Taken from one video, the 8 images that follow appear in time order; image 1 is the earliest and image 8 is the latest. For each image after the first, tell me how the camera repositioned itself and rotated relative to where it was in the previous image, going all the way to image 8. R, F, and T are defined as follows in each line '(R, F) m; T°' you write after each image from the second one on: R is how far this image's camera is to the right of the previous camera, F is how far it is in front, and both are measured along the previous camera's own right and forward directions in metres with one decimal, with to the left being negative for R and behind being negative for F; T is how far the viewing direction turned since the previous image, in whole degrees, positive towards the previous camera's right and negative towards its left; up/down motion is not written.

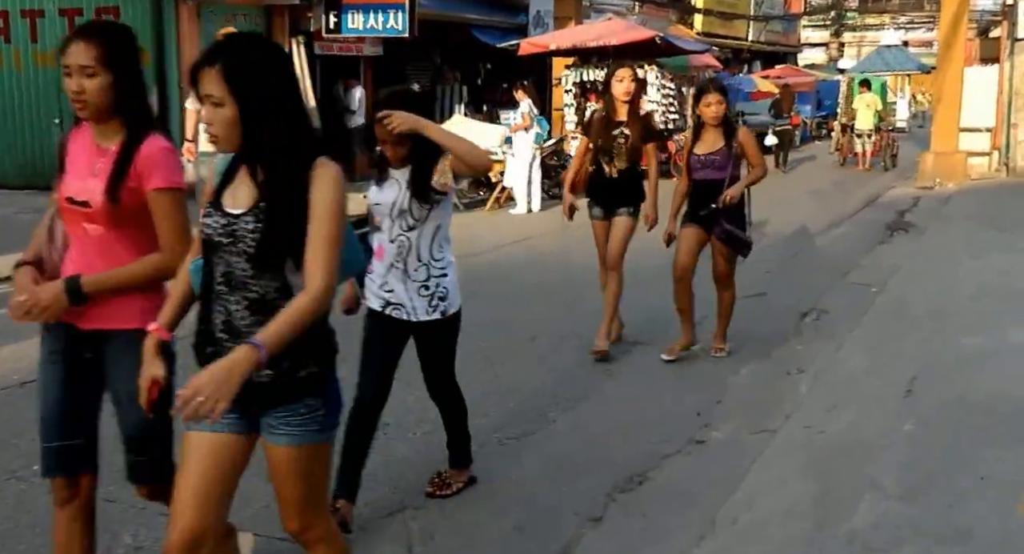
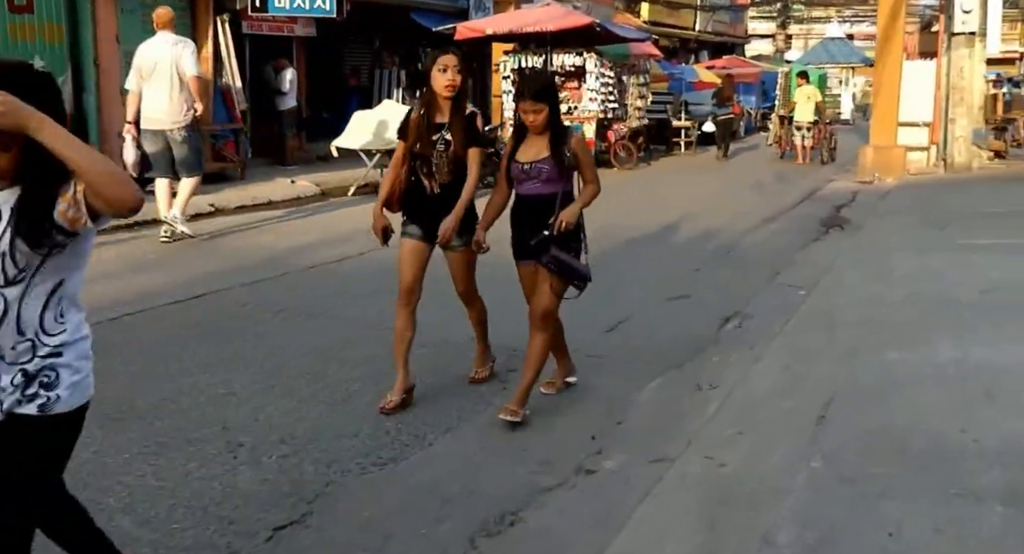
(+0.4, +0.6) m; +2°
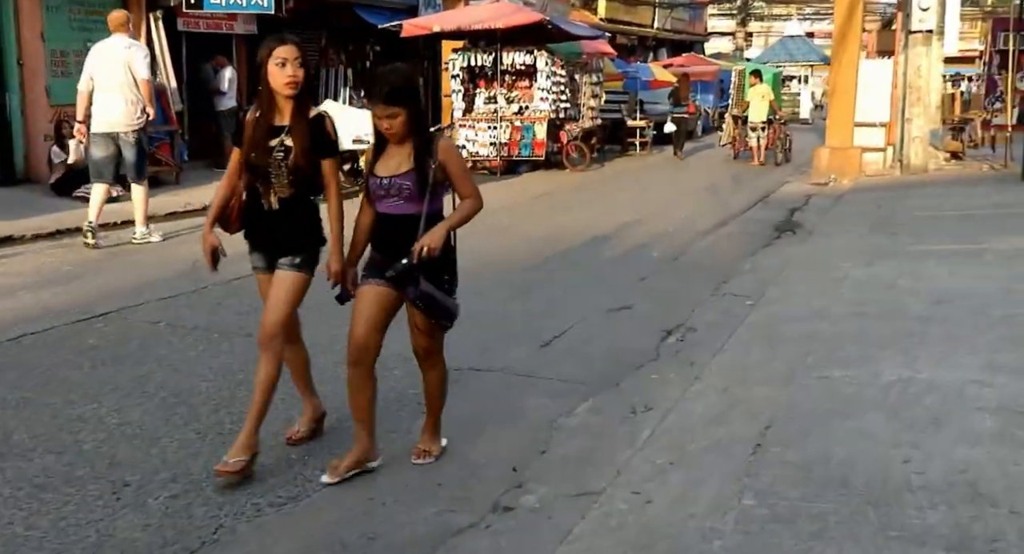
(+0.2, +0.4) m; +2°
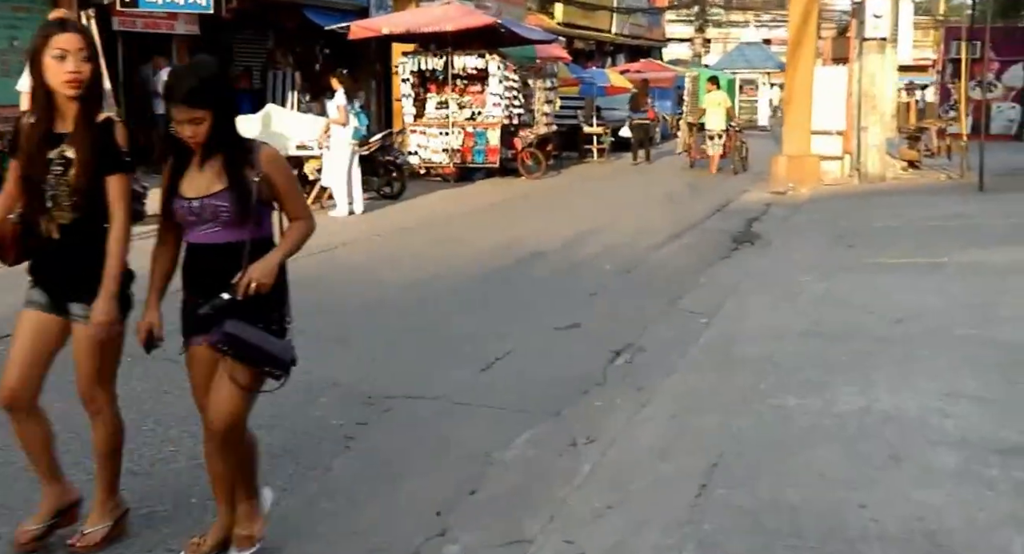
(+0.1, +0.4) m; +2°
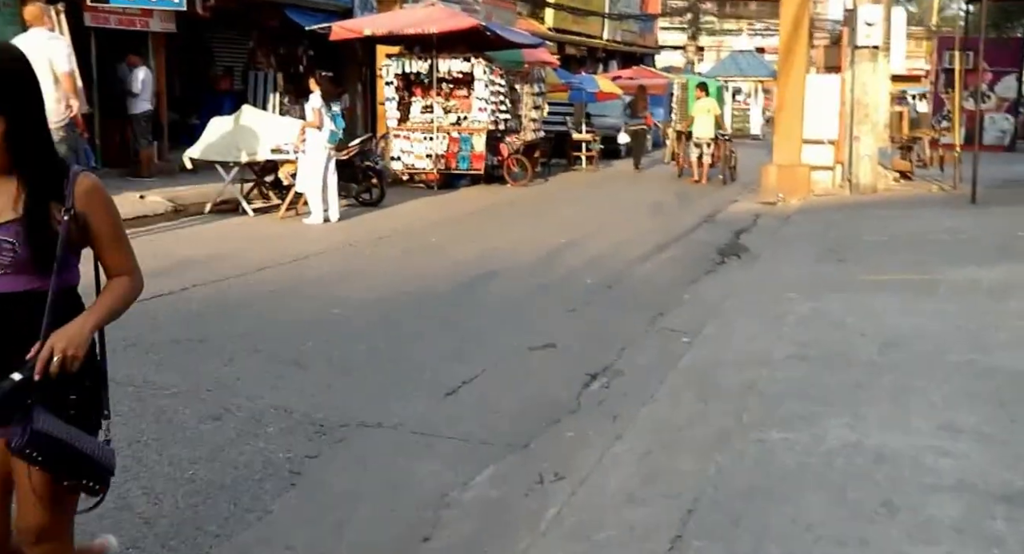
(+0.1, +0.4) m; 0°
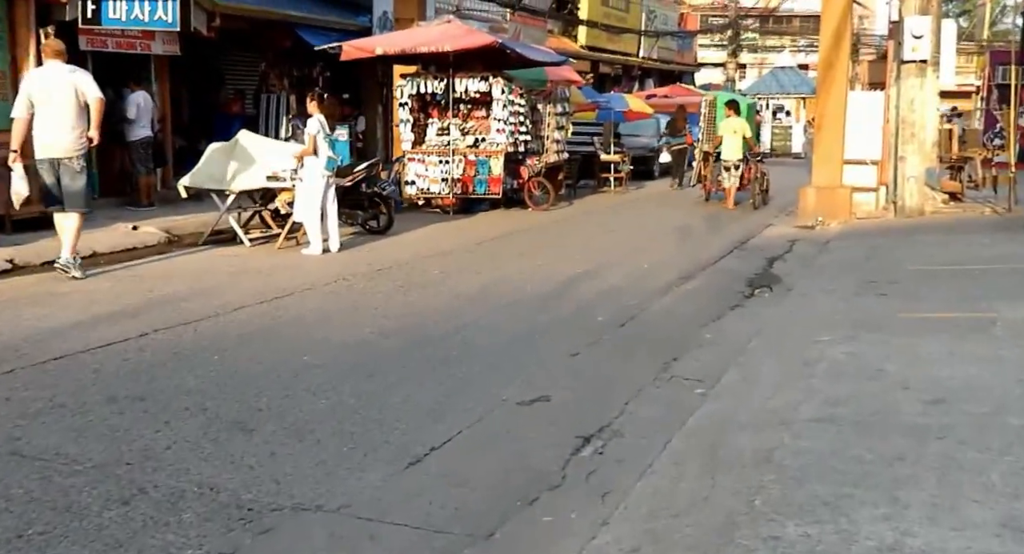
(+0.3, +0.9) m; -2°
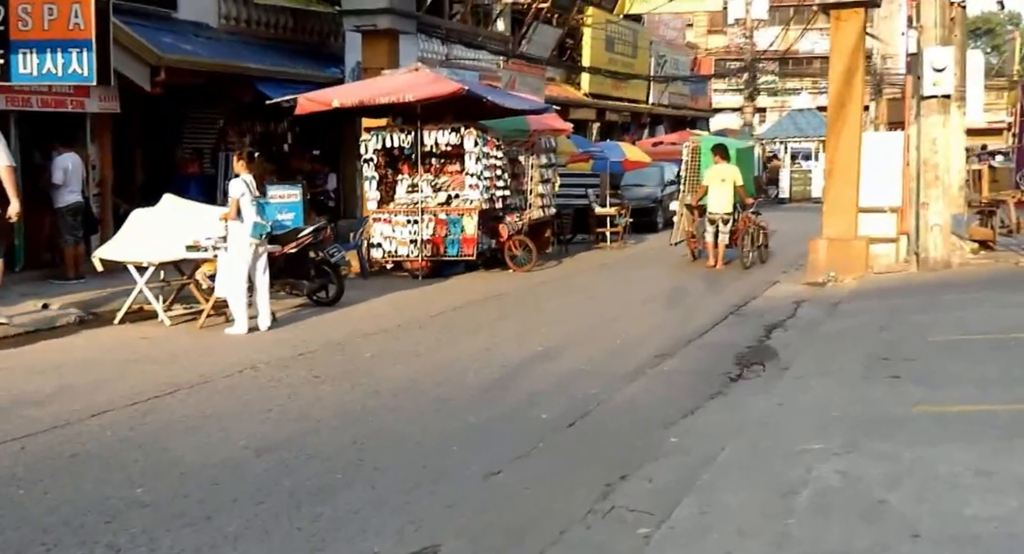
(+0.7, +1.7) m; -2°
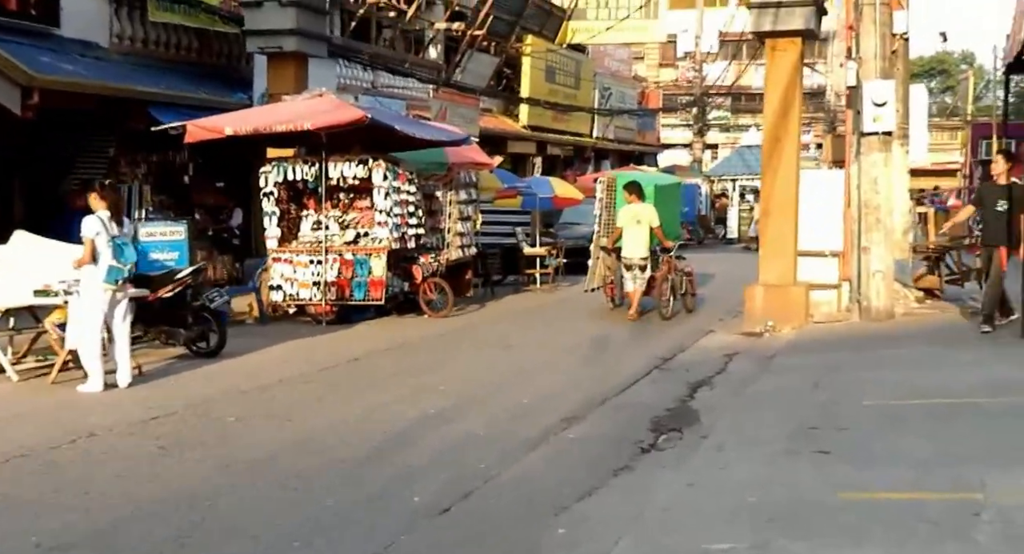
(+0.6, +1.1) m; +2°
